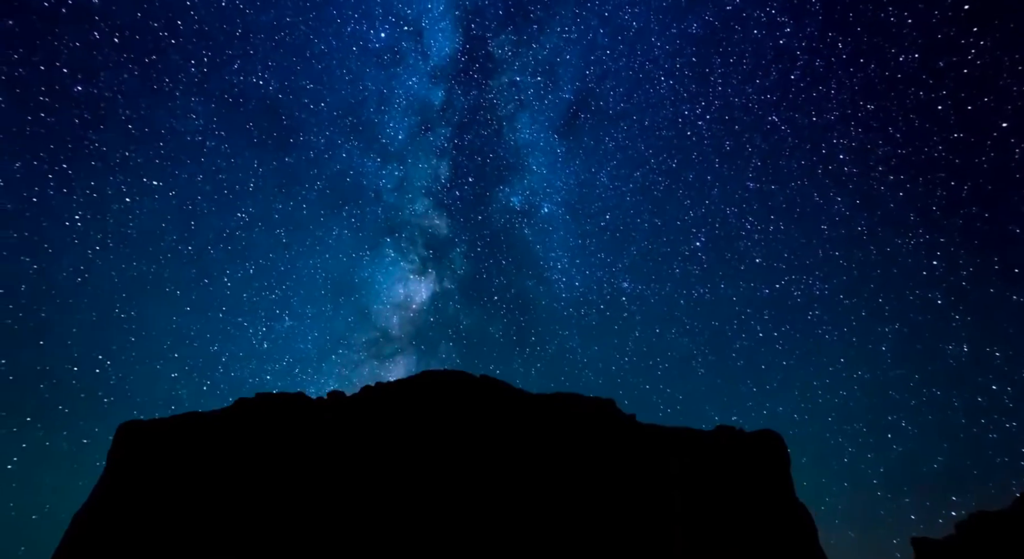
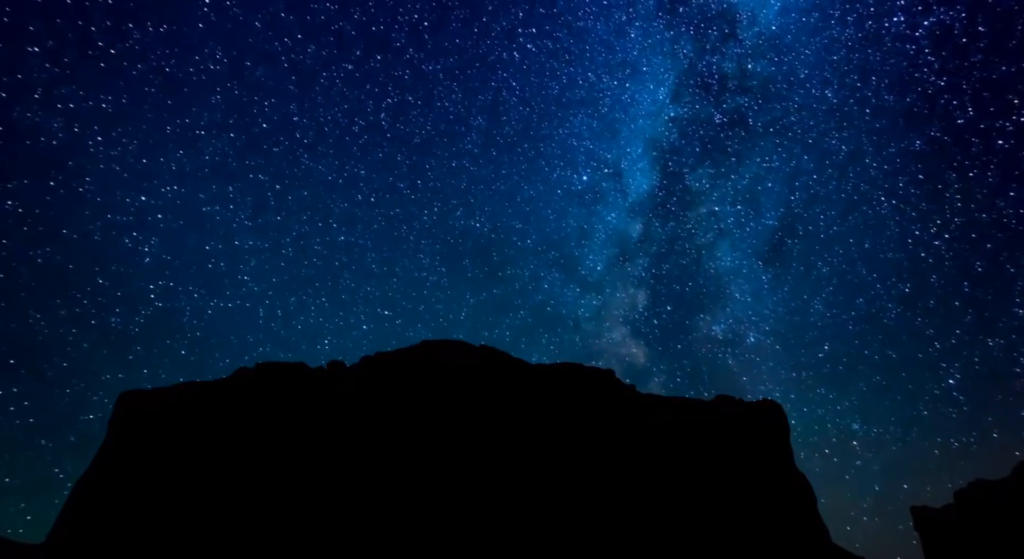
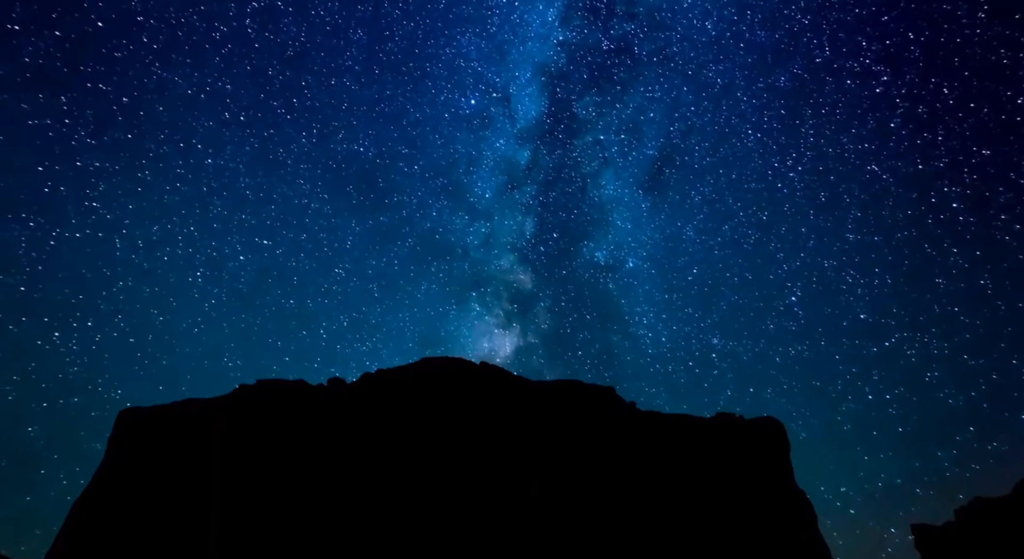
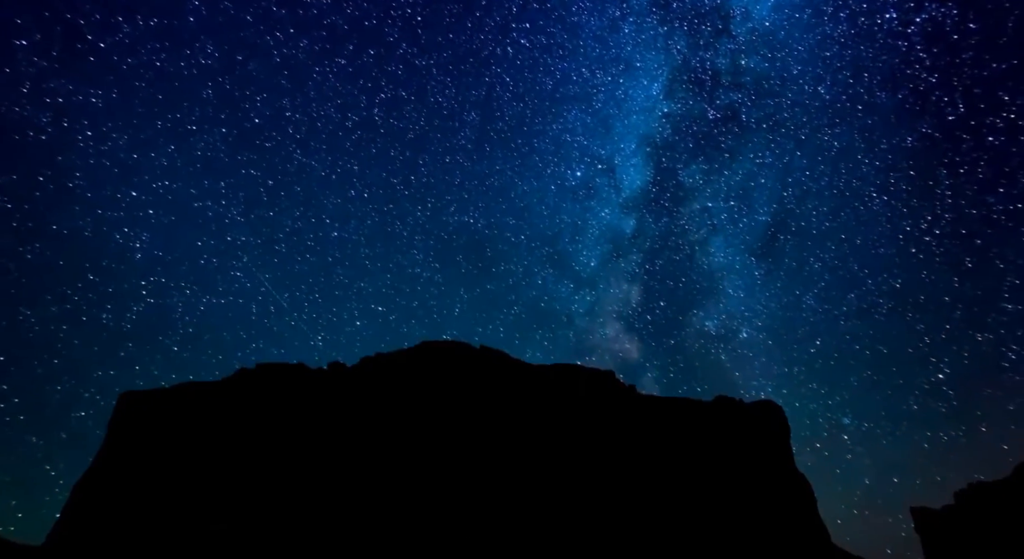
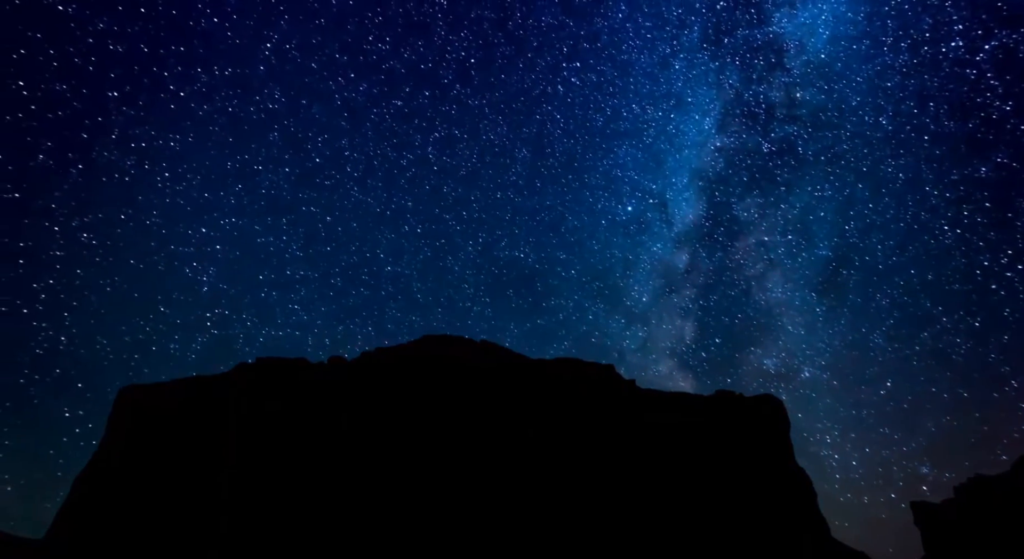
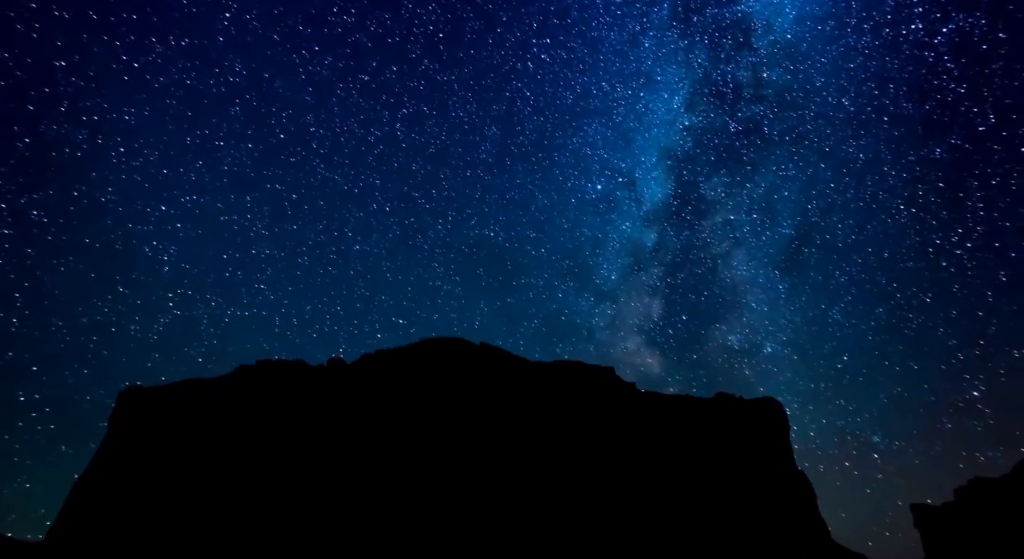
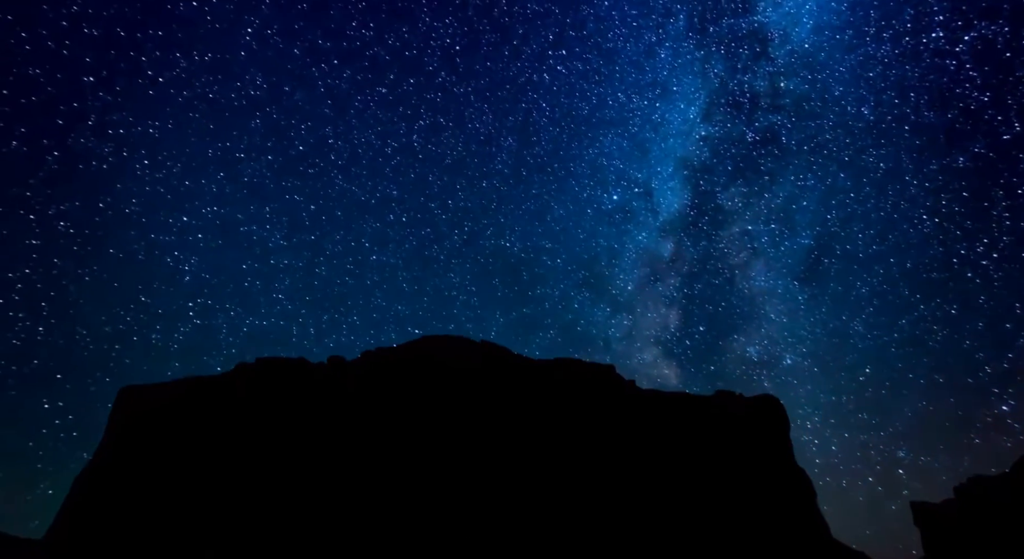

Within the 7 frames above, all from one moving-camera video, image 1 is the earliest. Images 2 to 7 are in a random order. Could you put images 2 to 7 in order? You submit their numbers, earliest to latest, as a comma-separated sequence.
3, 2, 7, 5, 6, 4
